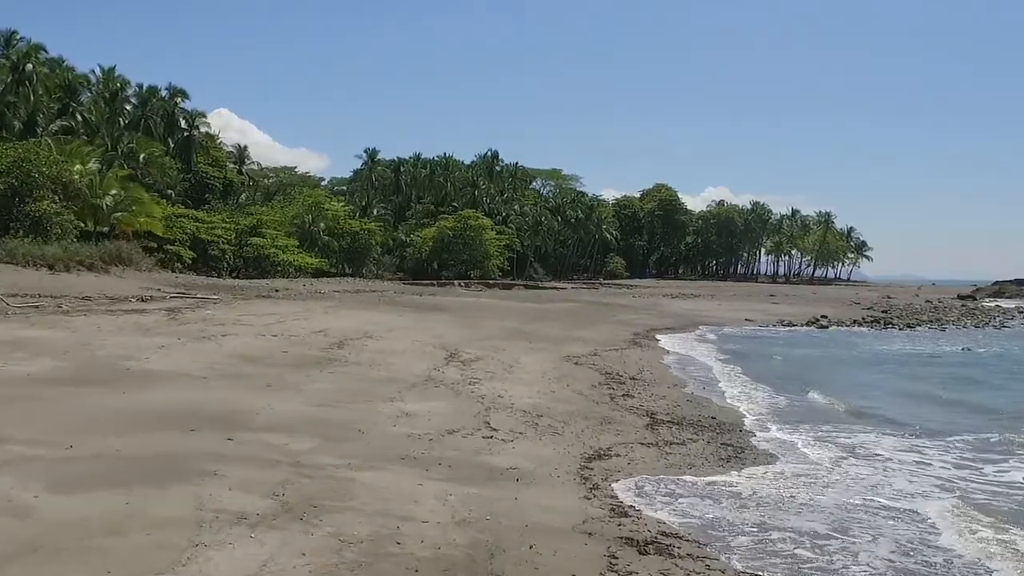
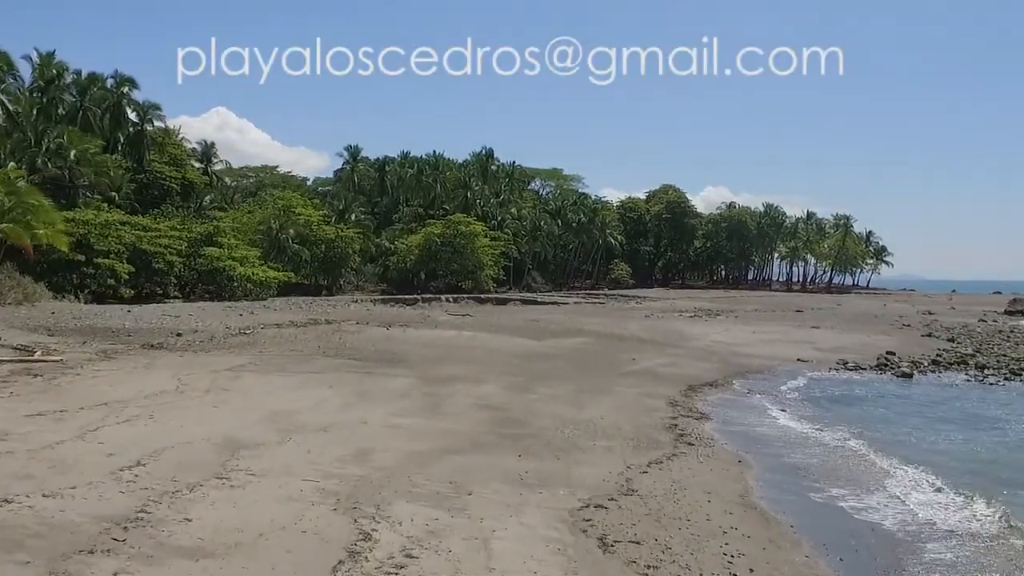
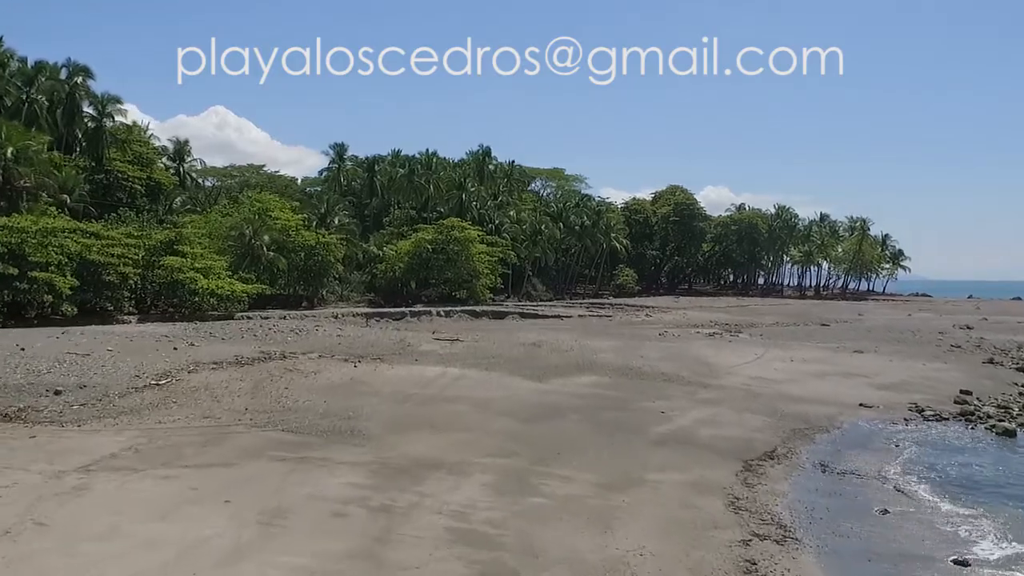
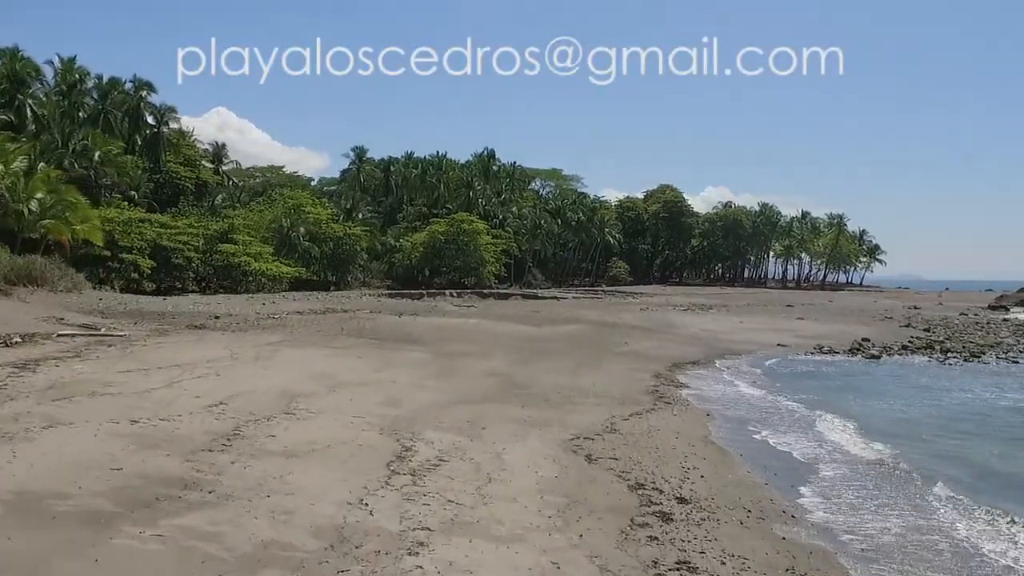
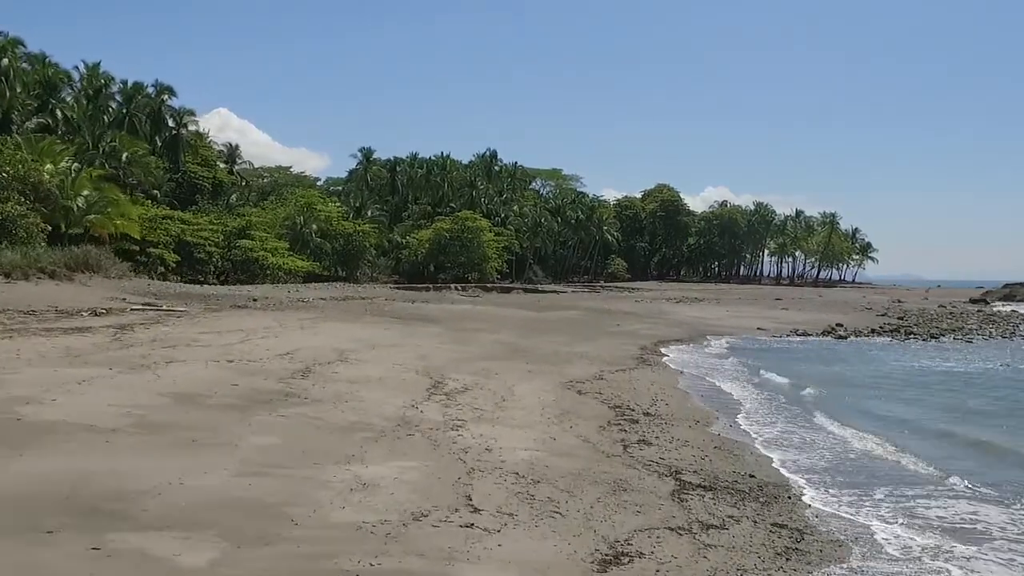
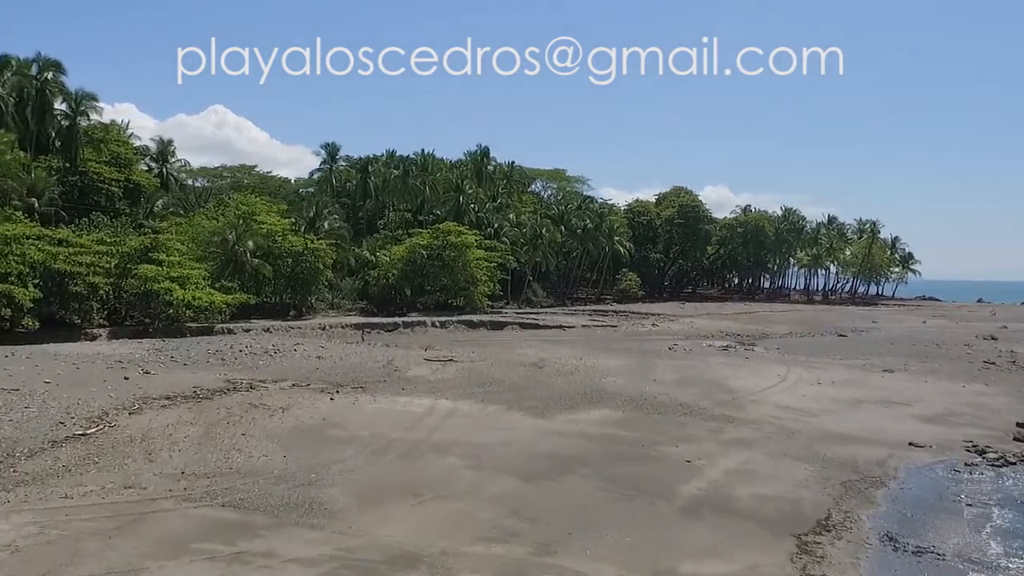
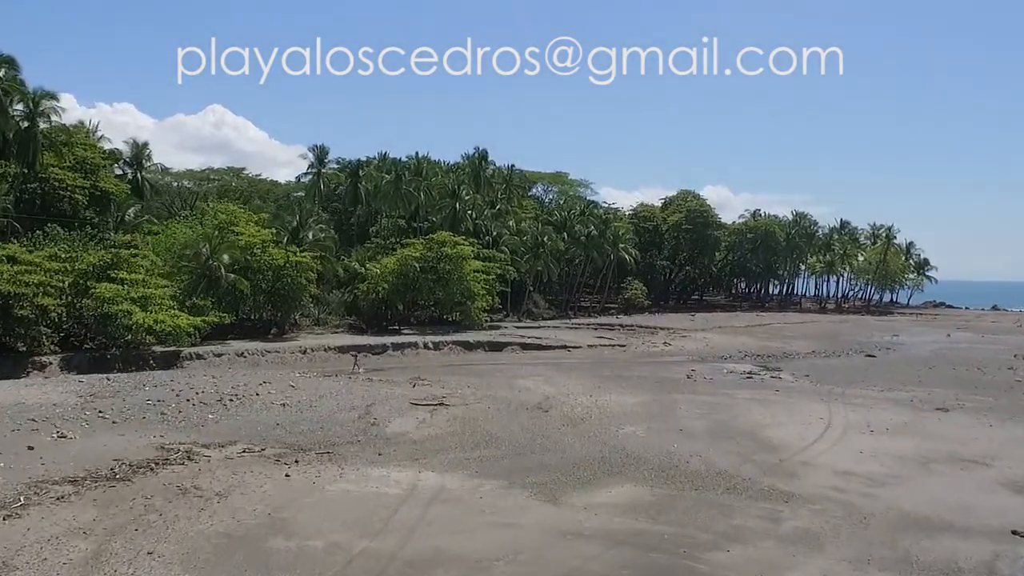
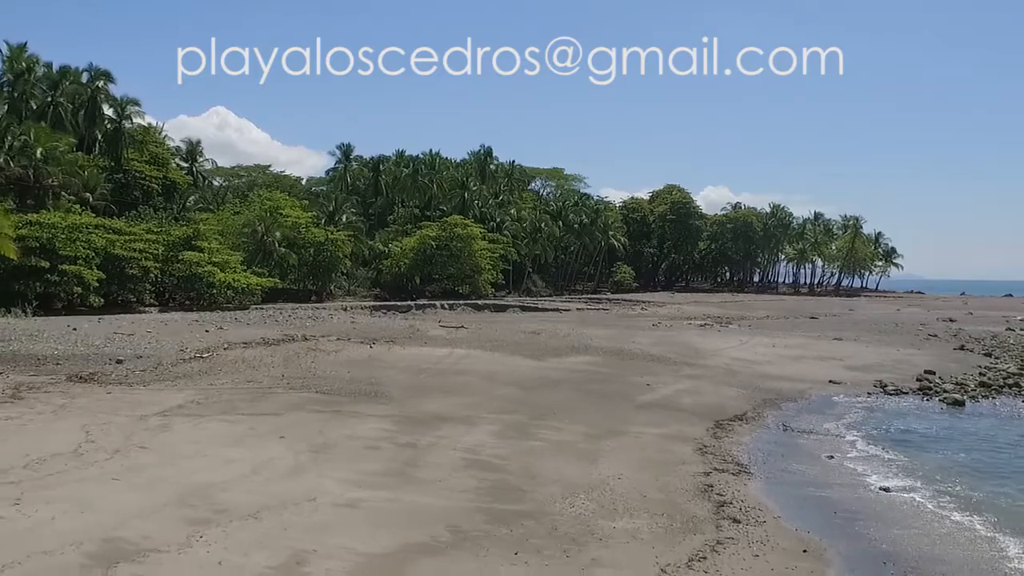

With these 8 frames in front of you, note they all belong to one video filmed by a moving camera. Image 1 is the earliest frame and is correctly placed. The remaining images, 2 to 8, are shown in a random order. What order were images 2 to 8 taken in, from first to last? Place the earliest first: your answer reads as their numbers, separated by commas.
5, 4, 2, 8, 3, 6, 7
